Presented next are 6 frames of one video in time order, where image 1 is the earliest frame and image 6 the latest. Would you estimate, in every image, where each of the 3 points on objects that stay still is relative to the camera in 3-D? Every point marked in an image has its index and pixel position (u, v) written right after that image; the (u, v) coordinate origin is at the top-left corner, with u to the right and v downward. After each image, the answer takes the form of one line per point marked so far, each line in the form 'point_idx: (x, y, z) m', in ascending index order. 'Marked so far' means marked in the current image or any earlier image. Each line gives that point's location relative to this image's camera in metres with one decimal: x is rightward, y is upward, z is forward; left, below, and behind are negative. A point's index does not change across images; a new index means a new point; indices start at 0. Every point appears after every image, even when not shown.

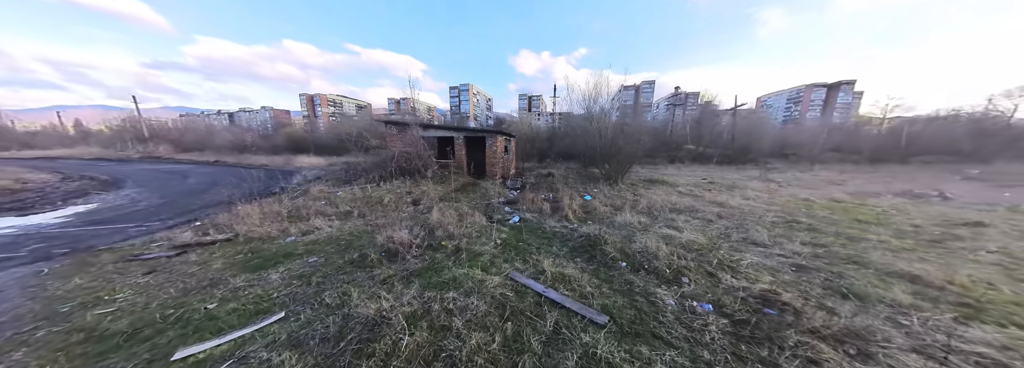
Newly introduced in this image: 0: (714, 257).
0: (+2.9, -1.0, +3.3) m
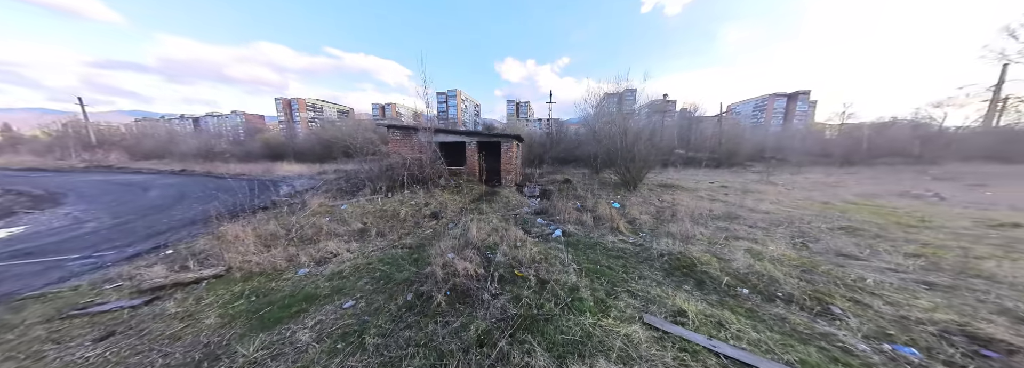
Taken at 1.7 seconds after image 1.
0: (+3.9, -1.1, +2.8) m
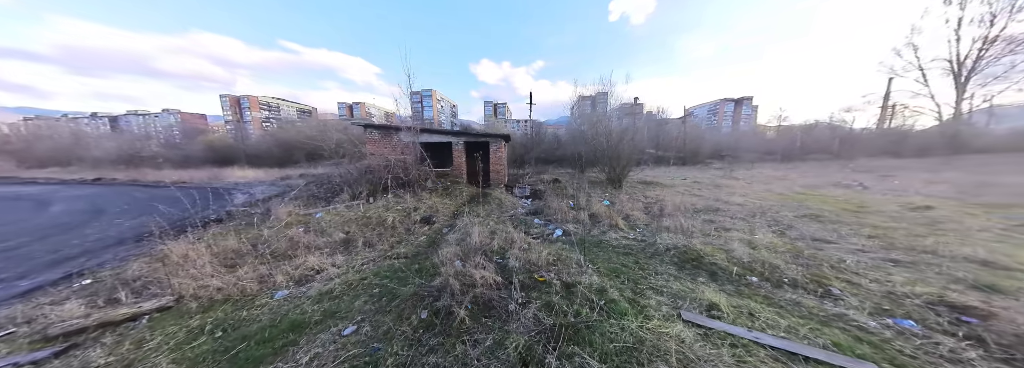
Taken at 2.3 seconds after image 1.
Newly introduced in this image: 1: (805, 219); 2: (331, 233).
0: (+4.0, -1.0, +3.0) m
1: (+6.4, -0.8, +5.1) m
2: (-3.2, -0.9, +4.1) m
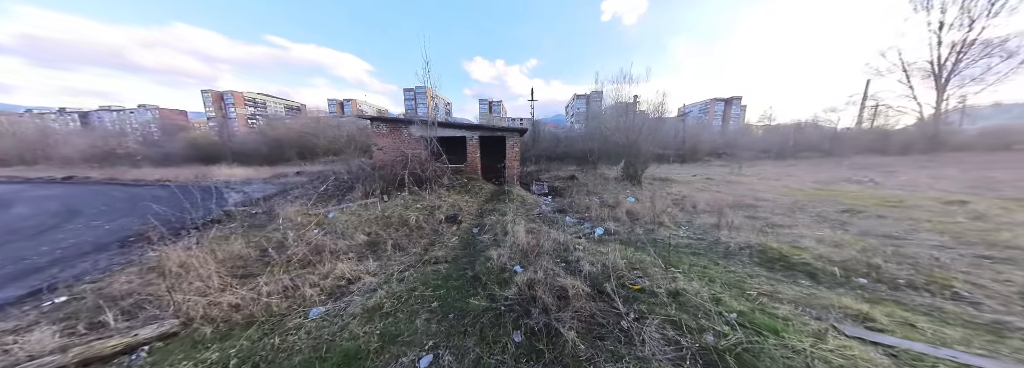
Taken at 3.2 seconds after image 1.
0: (+4.8, -0.9, +2.8) m
1: (+7.1, -0.6, +4.9) m
2: (-2.5, -0.8, +3.6) m
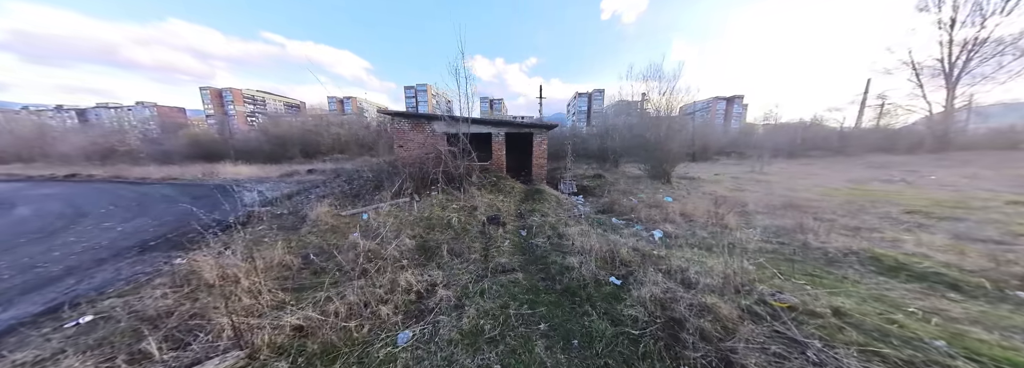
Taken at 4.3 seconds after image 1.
0: (+5.7, -0.9, +2.5) m
1: (+8.0, -0.6, +4.5) m
2: (-1.6, -0.8, +3.2) m
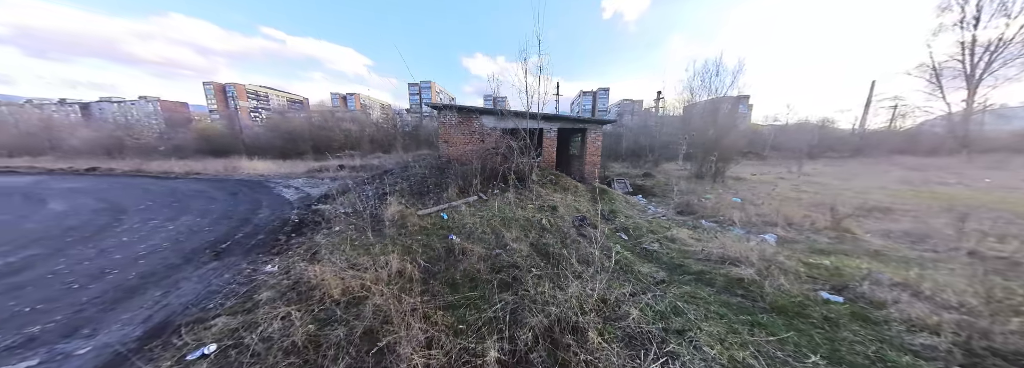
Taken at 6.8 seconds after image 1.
0: (+7.2, -0.9, +2.1) m
1: (+9.5, -0.7, +4.2) m
2: (-0.1, -0.7, +2.9) m
